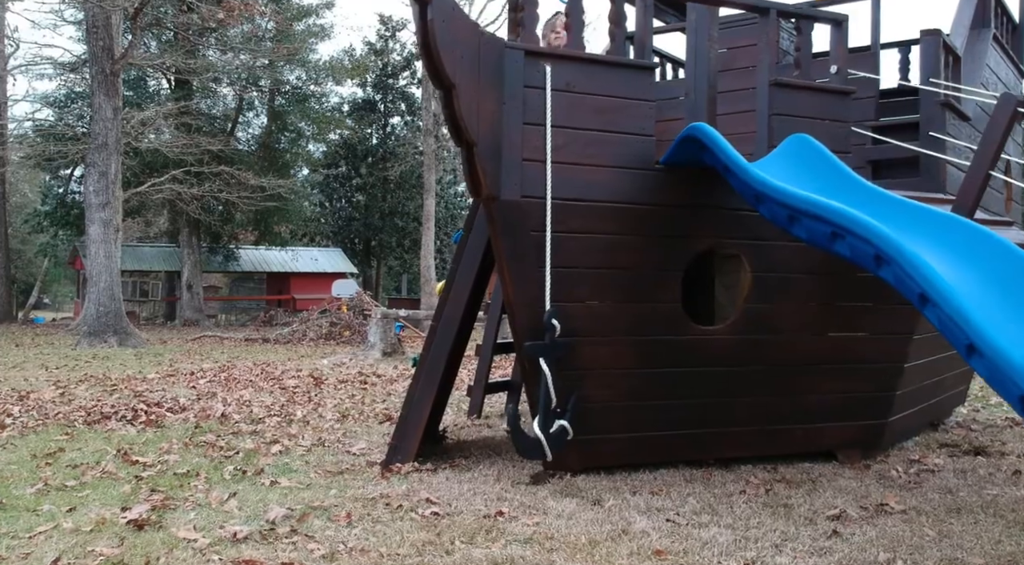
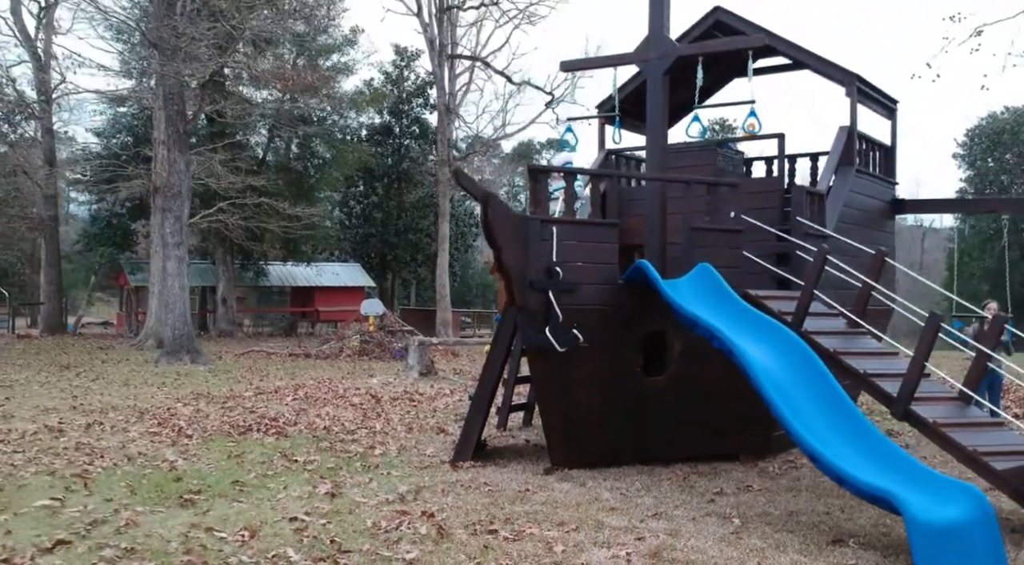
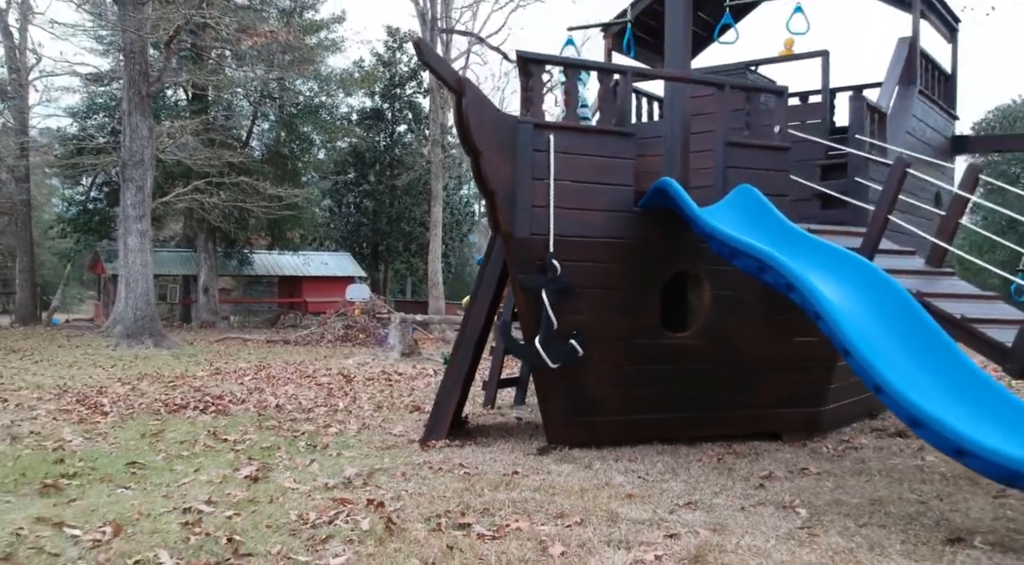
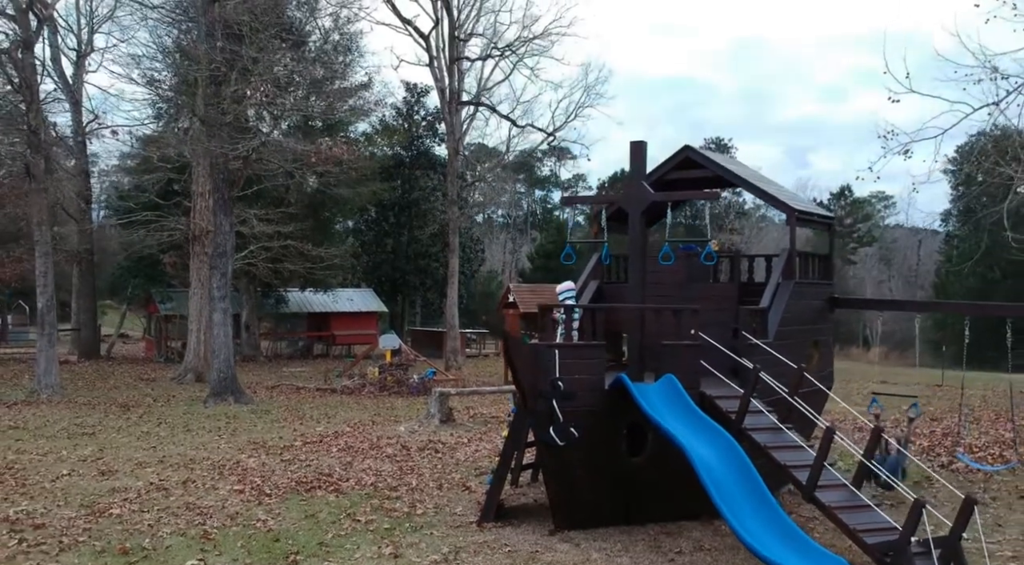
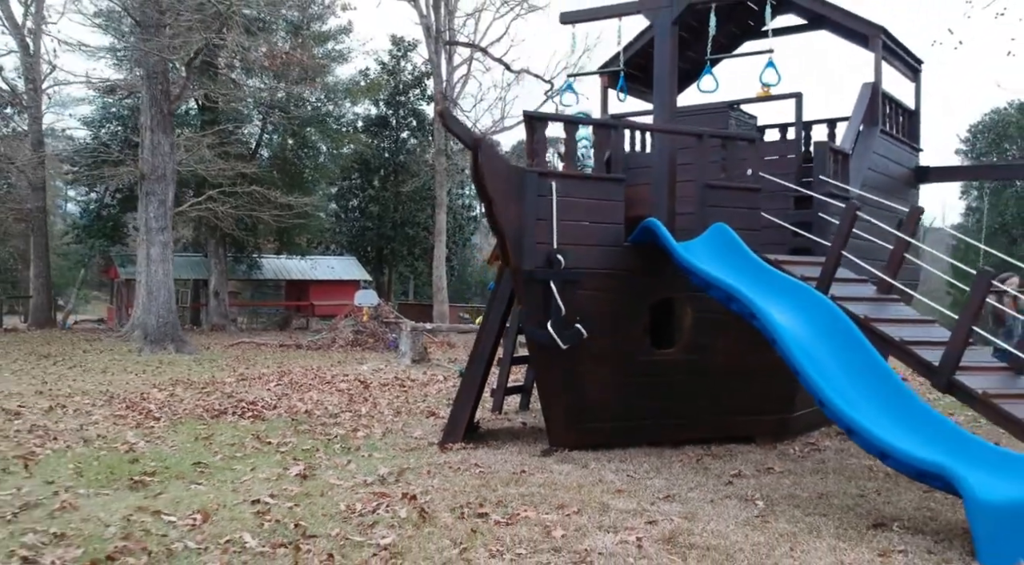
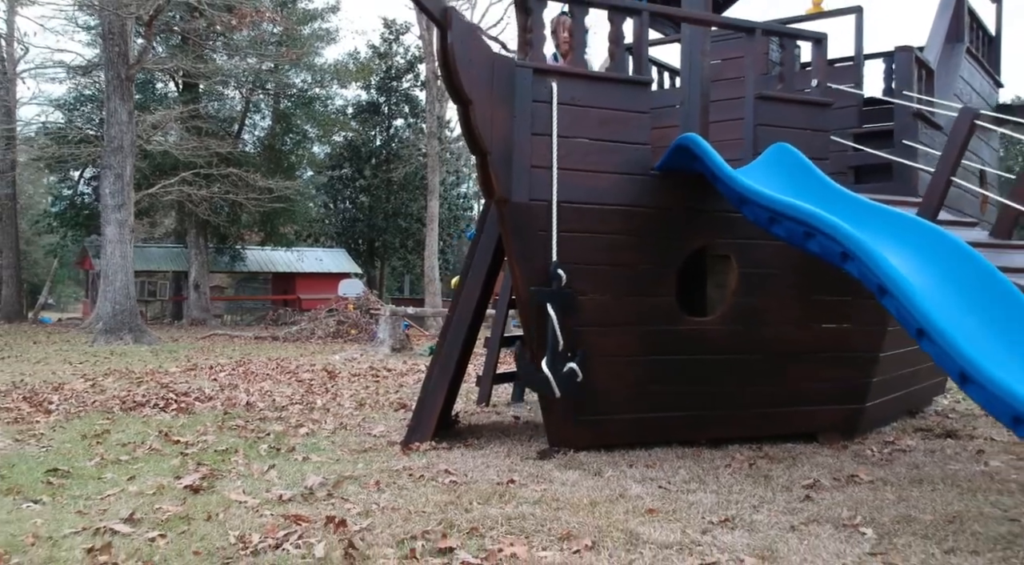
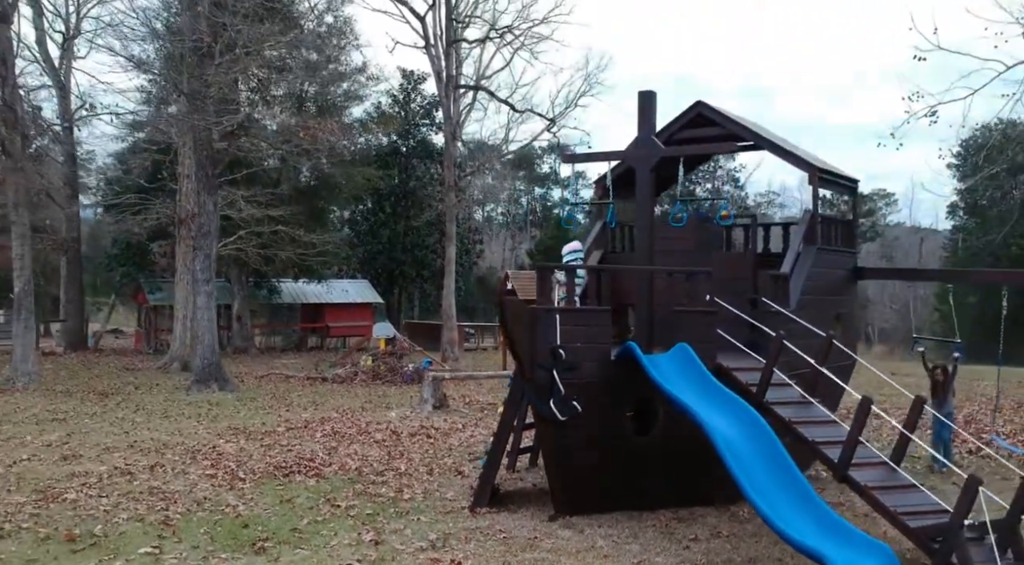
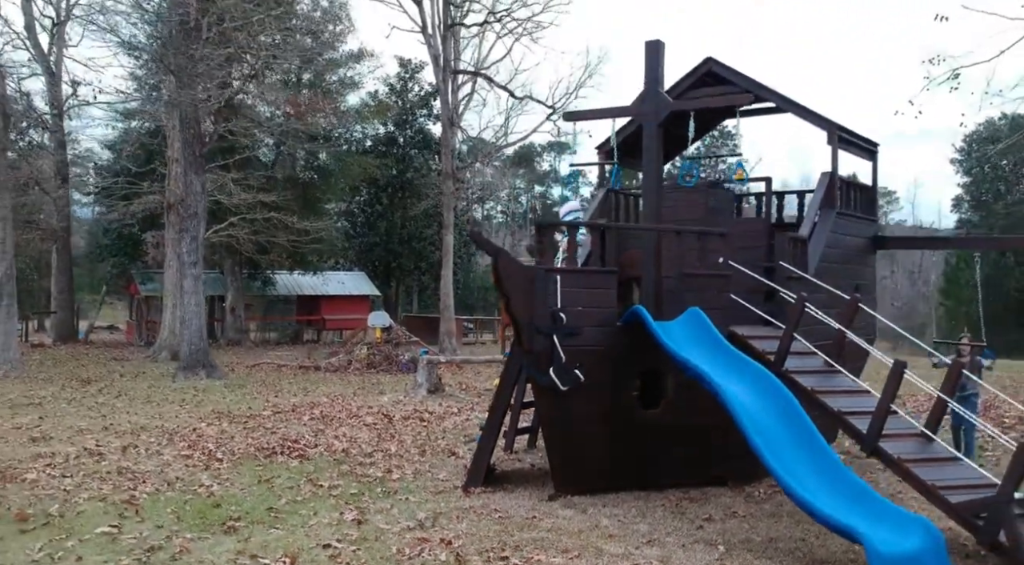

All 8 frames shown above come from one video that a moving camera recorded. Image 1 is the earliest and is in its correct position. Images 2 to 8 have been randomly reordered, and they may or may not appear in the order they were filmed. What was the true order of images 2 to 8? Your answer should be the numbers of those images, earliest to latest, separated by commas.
6, 3, 5, 2, 8, 7, 4
